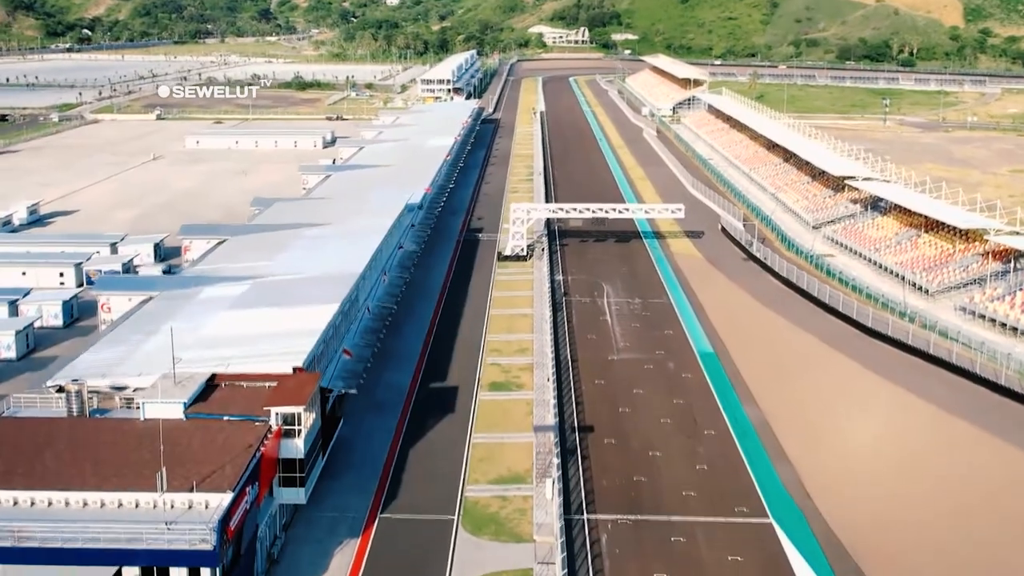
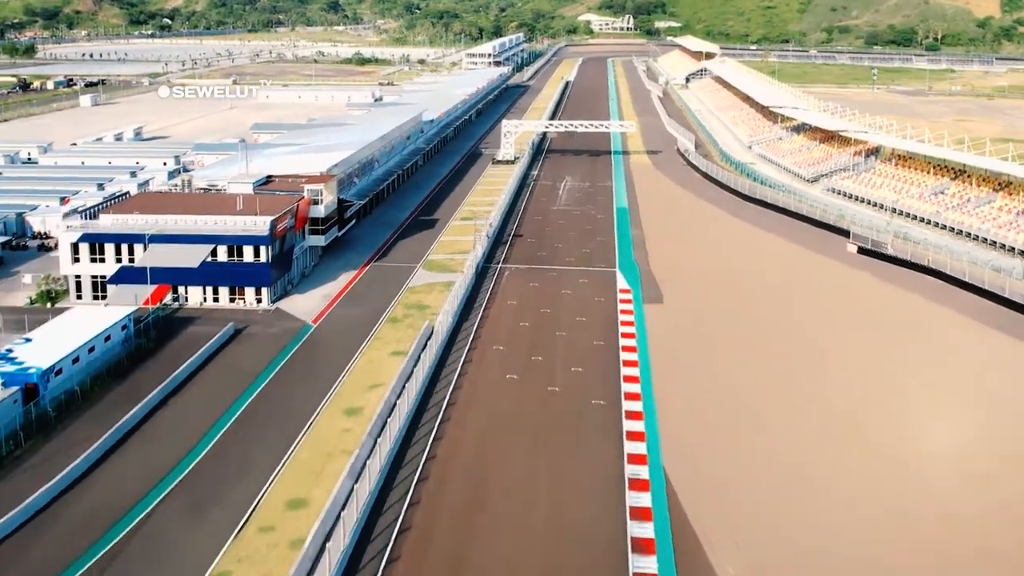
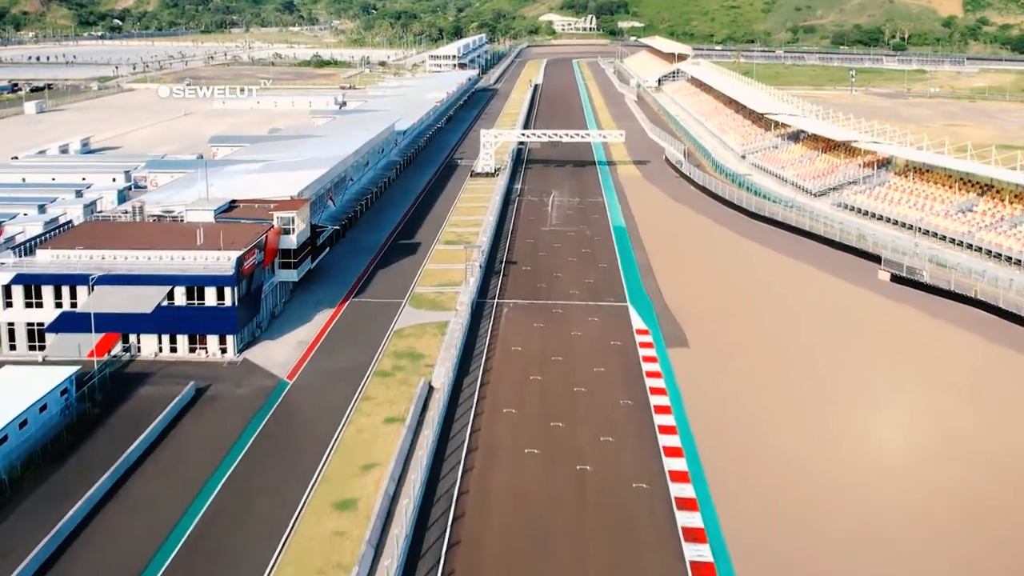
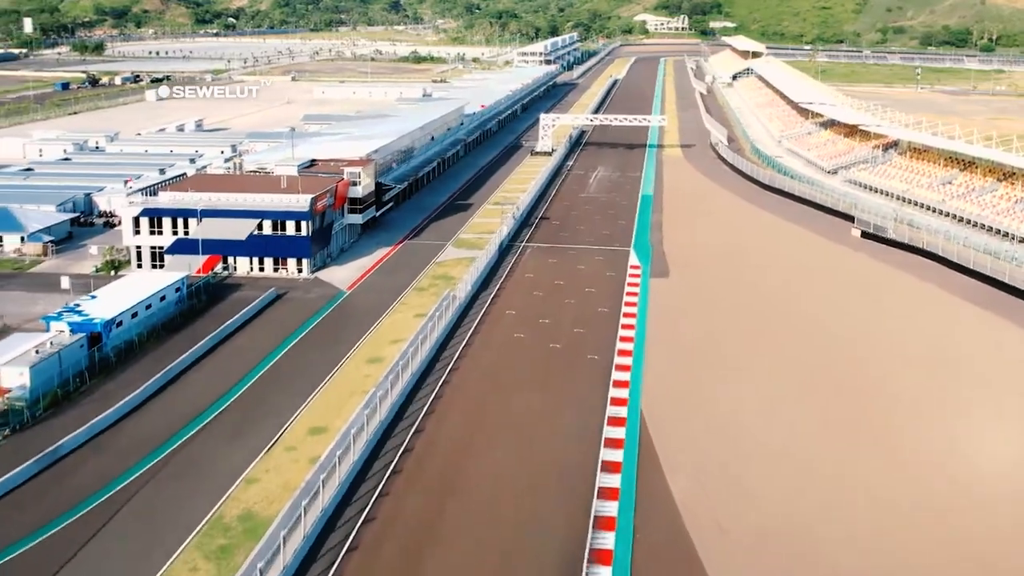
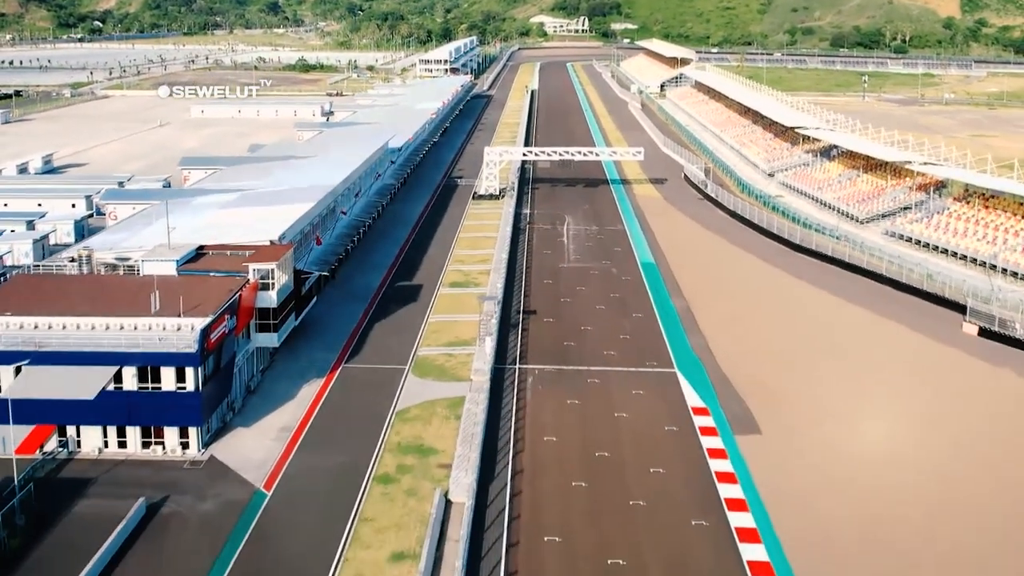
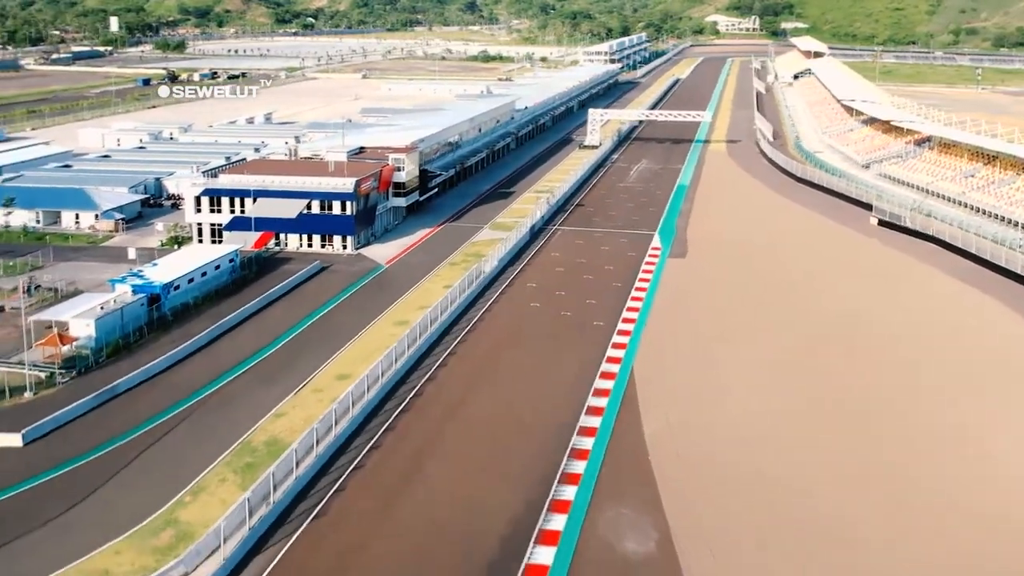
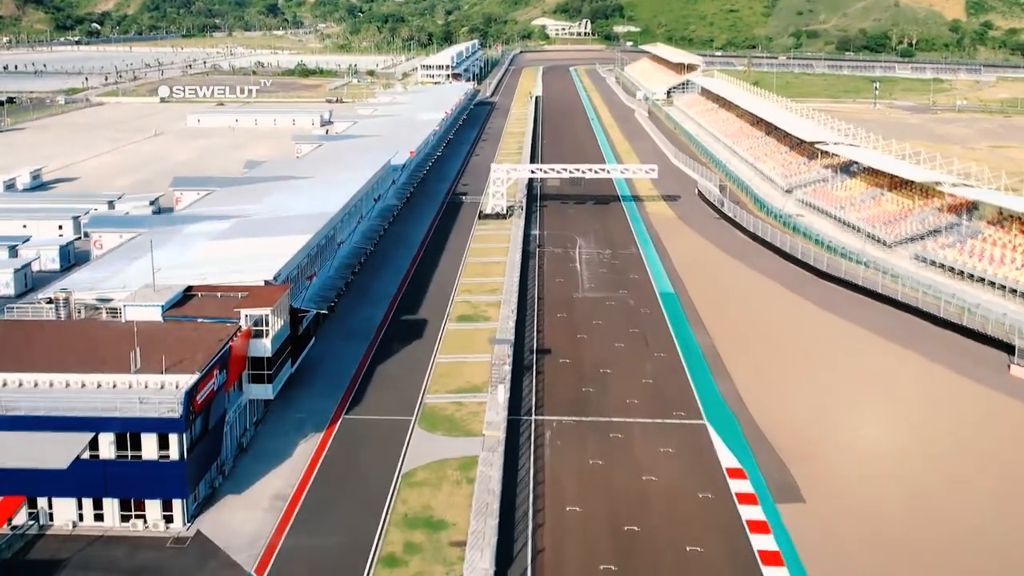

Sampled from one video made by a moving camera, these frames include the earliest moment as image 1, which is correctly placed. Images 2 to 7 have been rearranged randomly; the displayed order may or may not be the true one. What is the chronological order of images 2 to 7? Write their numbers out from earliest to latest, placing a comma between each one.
7, 5, 3, 2, 4, 6
